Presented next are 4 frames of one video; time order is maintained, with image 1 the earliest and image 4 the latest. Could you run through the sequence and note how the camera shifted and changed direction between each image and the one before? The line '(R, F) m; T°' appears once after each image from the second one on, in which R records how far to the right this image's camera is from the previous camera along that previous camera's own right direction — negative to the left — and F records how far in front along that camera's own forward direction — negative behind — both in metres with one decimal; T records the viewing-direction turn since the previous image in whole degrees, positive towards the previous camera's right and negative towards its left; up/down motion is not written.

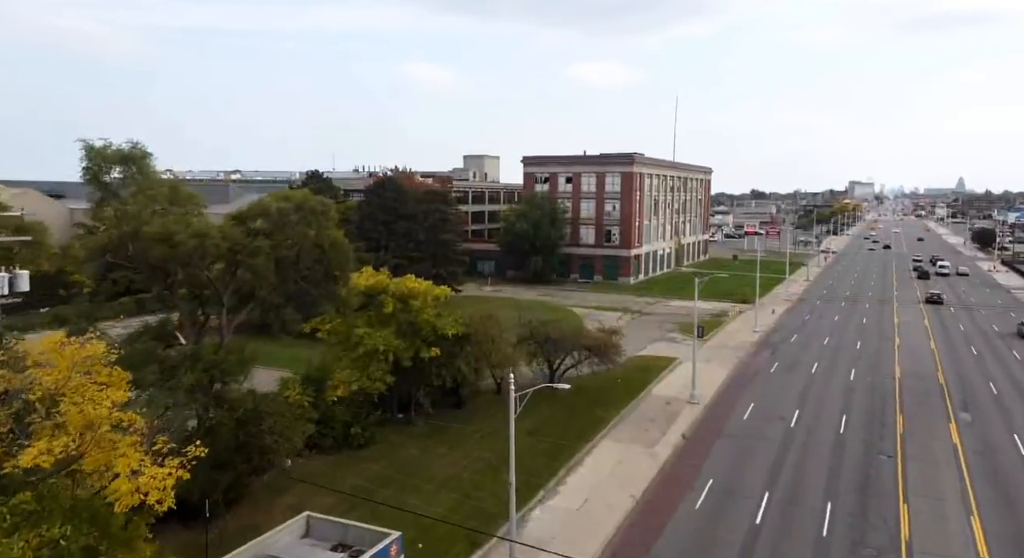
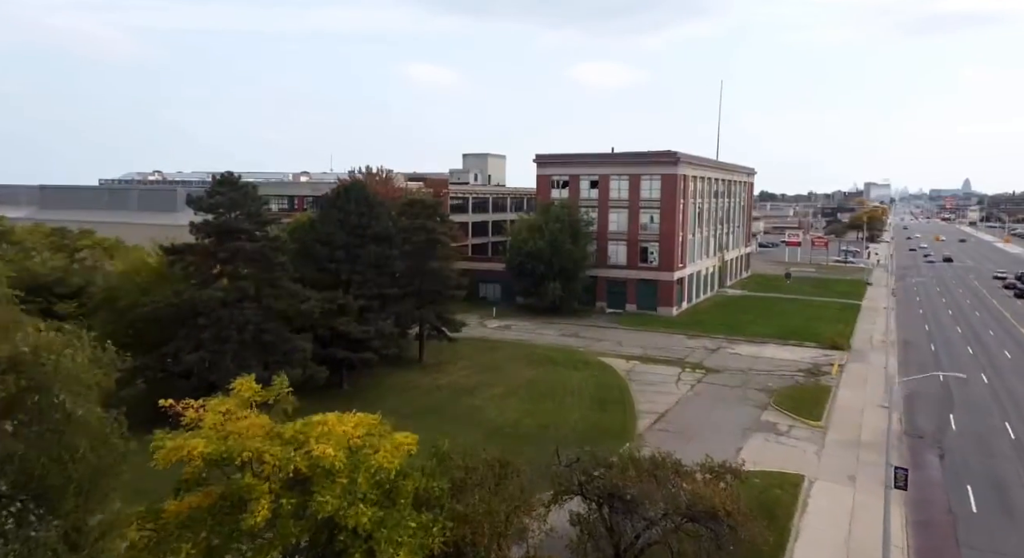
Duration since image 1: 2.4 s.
(-0.7, +17.3) m; 0°
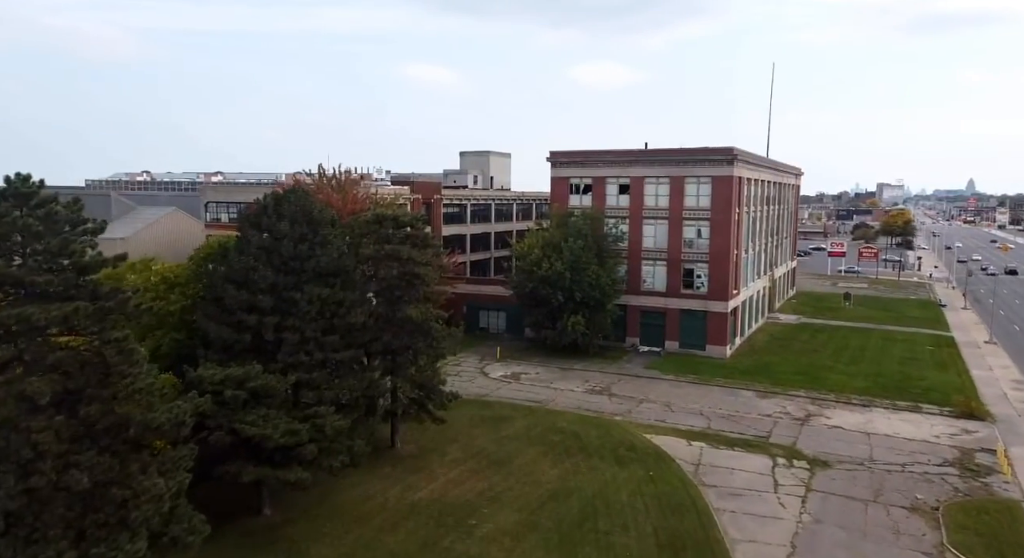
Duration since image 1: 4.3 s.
(-0.5, +14.3) m; 0°
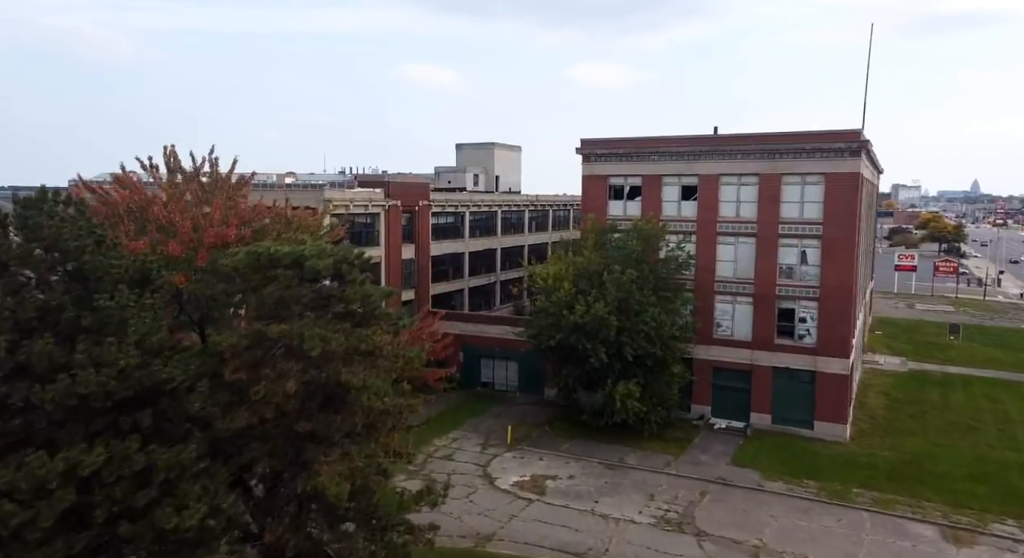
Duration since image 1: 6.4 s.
(-0.7, +16.7) m; 0°
